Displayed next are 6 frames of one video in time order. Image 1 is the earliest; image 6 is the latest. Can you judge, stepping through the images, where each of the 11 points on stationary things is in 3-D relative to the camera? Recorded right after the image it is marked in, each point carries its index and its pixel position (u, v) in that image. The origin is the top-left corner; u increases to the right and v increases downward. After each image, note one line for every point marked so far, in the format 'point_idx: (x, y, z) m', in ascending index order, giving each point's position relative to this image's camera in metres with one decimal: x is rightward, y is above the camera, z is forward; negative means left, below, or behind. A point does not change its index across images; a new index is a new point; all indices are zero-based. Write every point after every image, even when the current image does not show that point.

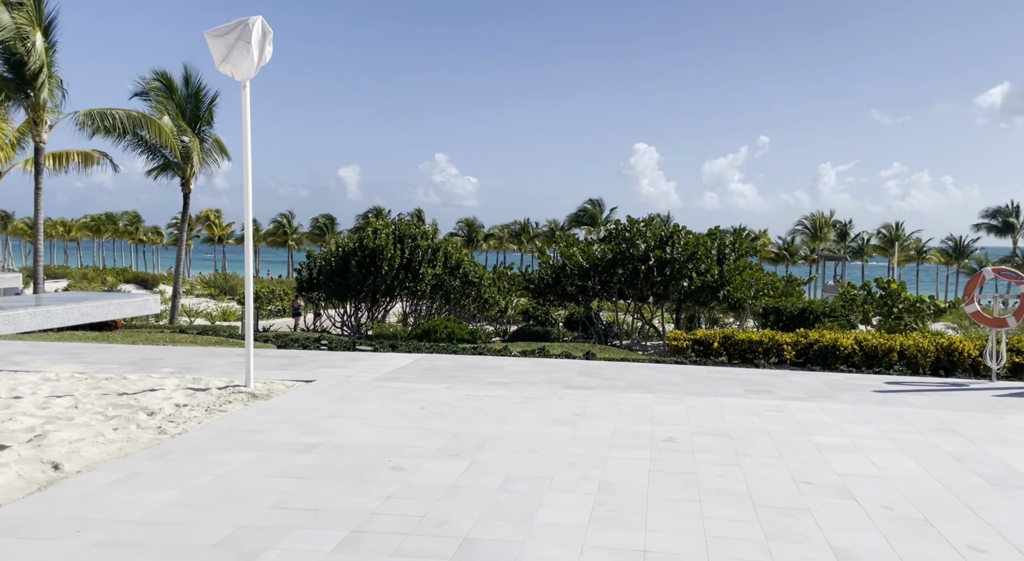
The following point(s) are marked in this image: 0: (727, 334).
0: (+3.3, -0.8, +13.3) m
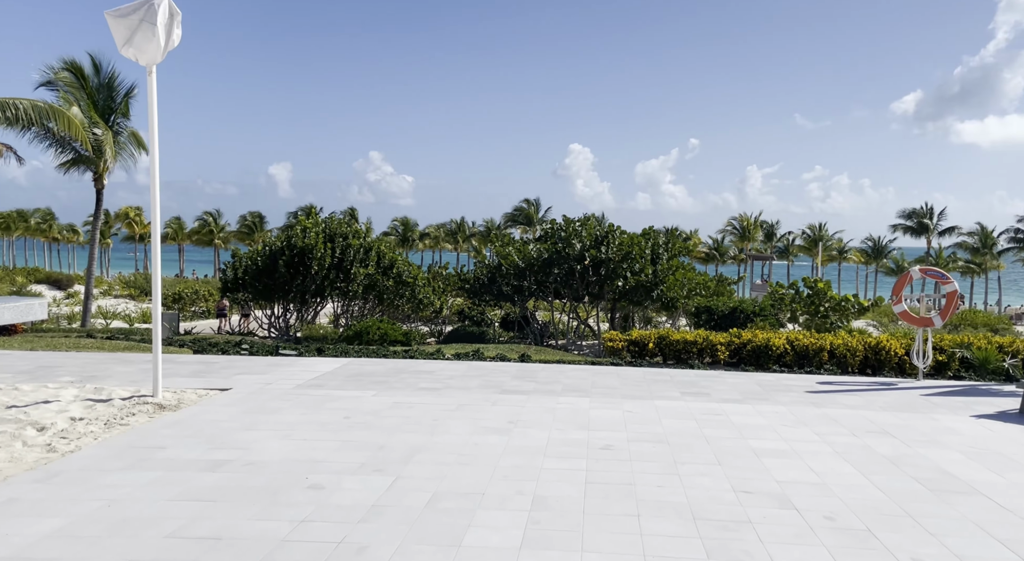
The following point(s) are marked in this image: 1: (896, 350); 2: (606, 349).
0: (+2.3, -0.8, +13.2) m
1: (+5.7, -1.0, +12.6) m
2: (+1.5, -1.1, +13.4) m
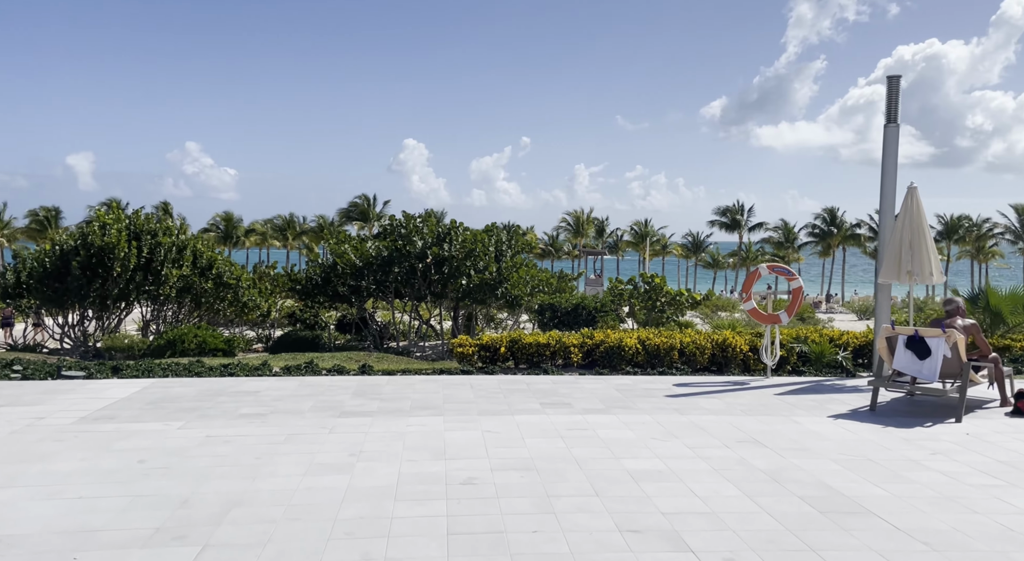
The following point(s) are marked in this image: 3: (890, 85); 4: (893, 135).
0: (0.0, -0.8, +12.4) m
1: (+3.4, -1.0, +12.4) m
2: (-0.8, -1.1, +12.4) m
3: (+5.3, +2.7, +12.1) m
4: (+5.3, +2.0, +12.0) m
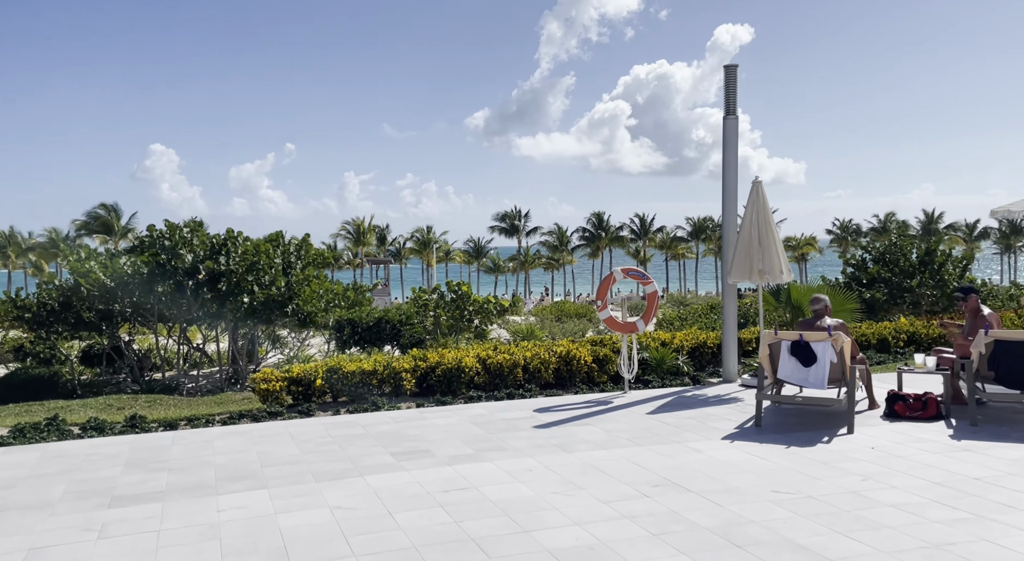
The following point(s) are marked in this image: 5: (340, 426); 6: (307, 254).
0: (-2.2, -1.0, +10.2) m
1: (+1.0, -1.0, +11.1) m
2: (-3.0, -1.3, +10.0) m
3: (+2.8, +2.7, +11.3) m
4: (+2.9, +2.0, +11.3) m
5: (-1.7, -1.5, +8.7) m
6: (-3.9, +0.5, +16.3) m
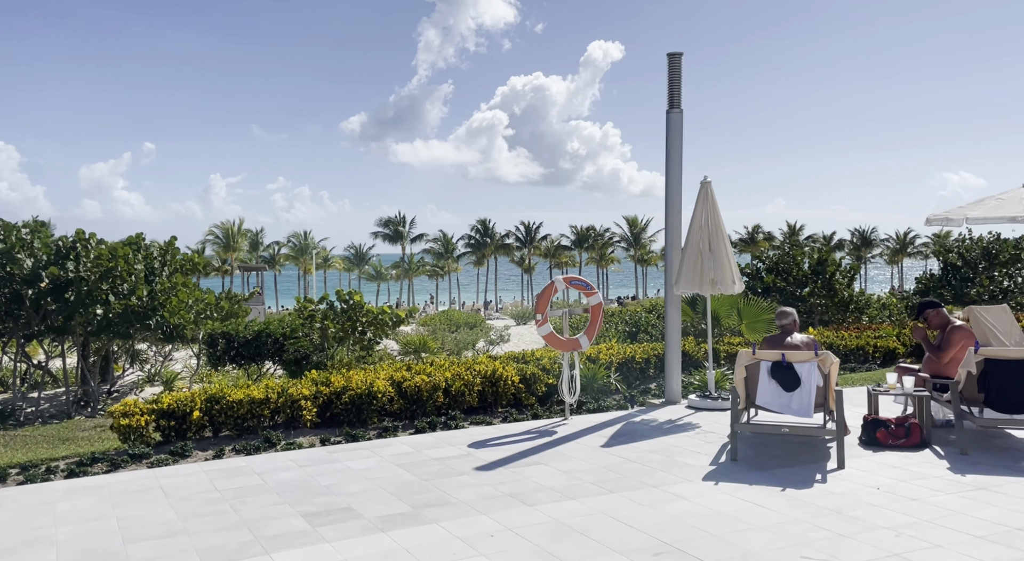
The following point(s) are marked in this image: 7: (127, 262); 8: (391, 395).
0: (-3.0, -1.1, +8.3) m
1: (+0.1, -1.2, +9.7) m
2: (-3.8, -1.4, +8.0) m
3: (+1.9, +2.6, +10.2) m
4: (+1.9, +1.9, +10.1) m
5: (-2.2, -1.6, +6.9) m
6: (-5.5, +0.4, +14.2) m
7: (-5.6, +0.3, +12.8) m
8: (-1.3, -1.2, +9.0) m
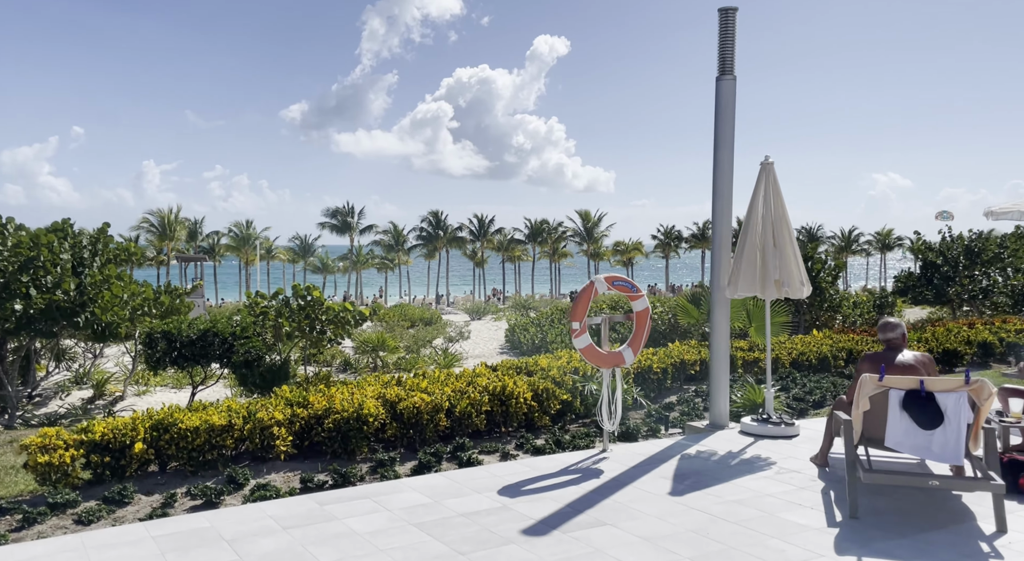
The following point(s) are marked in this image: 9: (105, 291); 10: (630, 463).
0: (-2.7, -1.1, +6.4) m
1: (+0.3, -1.1, +8.0) m
2: (-3.4, -1.3, +6.0) m
3: (+2.1, +2.6, +8.5) m
4: (+2.1, +1.9, +8.5) m
5: (-1.8, -1.6, +5.0) m
6: (-5.6, +0.5, +12.0) m
7: (-5.6, +0.4, +10.7) m
8: (-1.0, -1.2, +7.1) m
9: (-5.1, -0.1, +11.0) m
10: (+1.1, -1.5, +6.7) m
